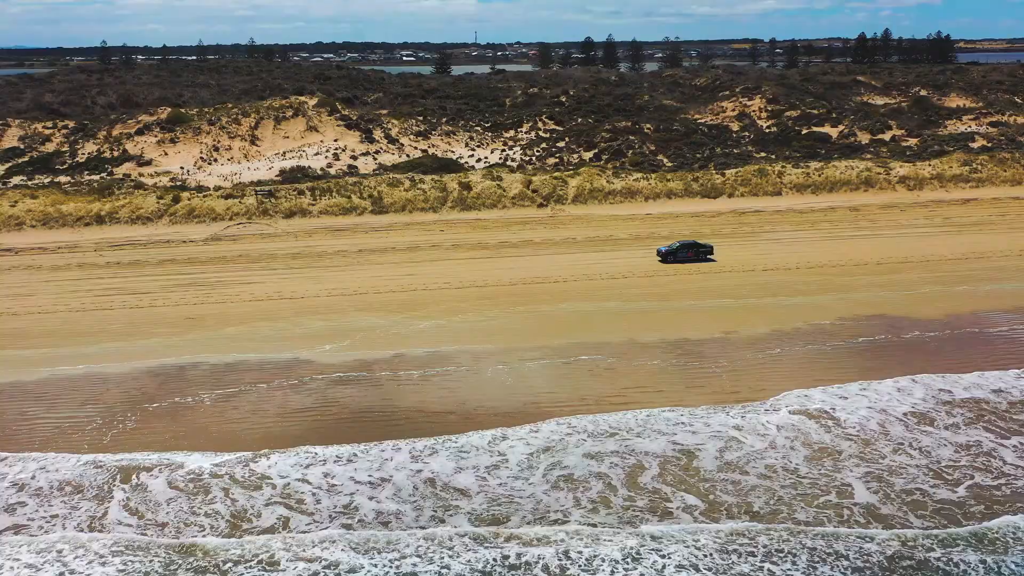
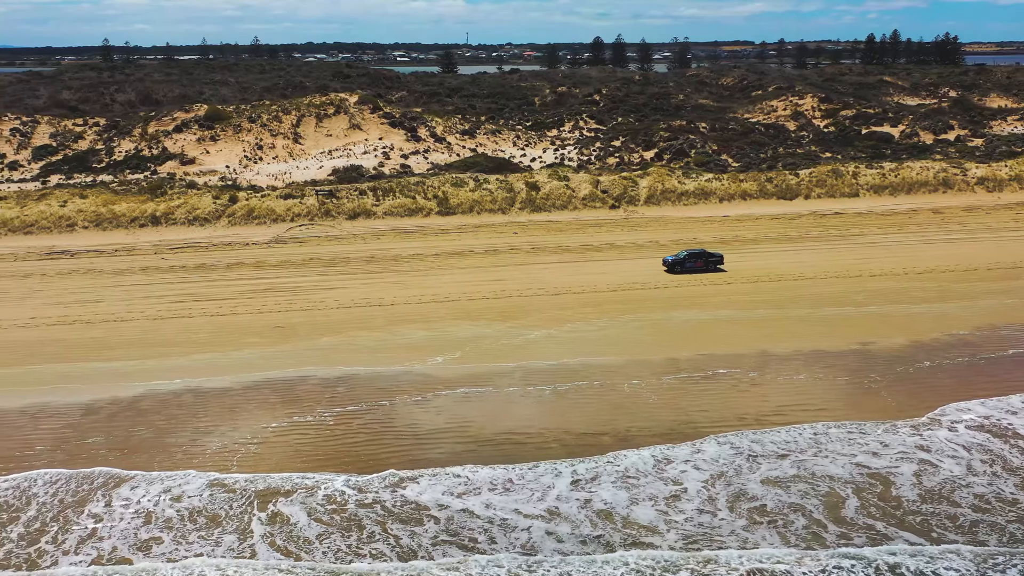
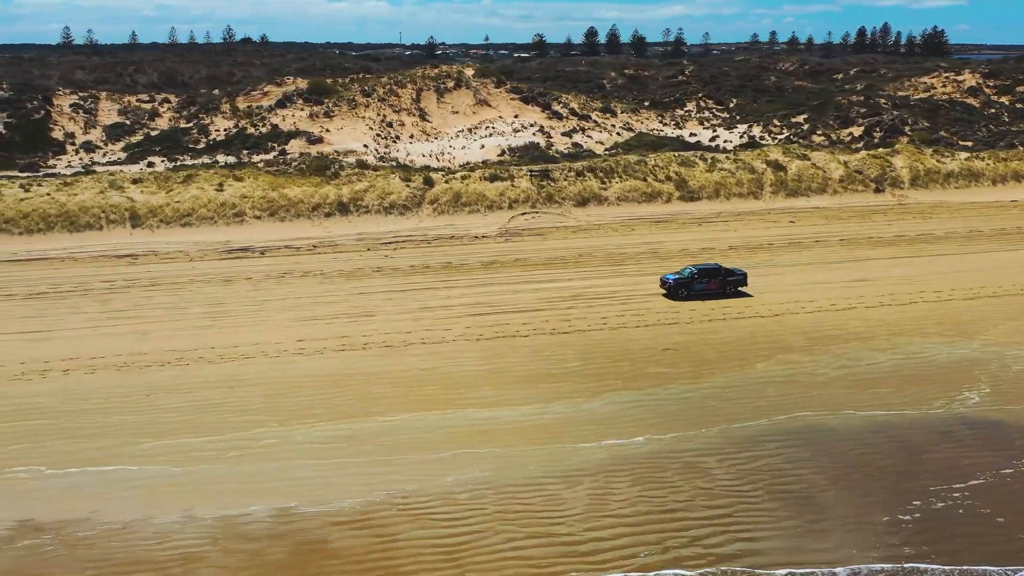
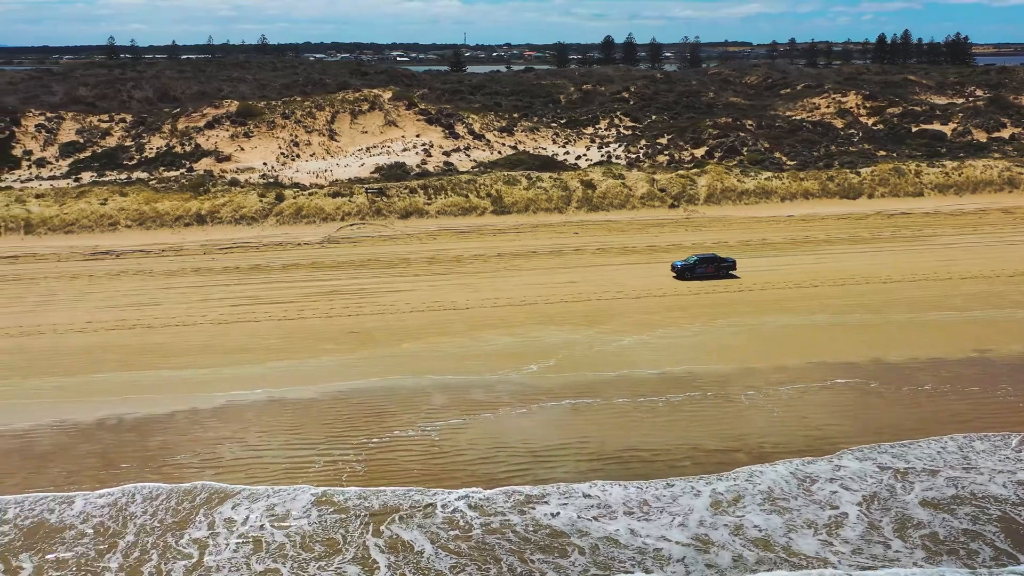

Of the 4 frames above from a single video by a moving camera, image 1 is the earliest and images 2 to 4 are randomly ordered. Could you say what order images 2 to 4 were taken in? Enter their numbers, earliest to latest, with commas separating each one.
2, 4, 3
